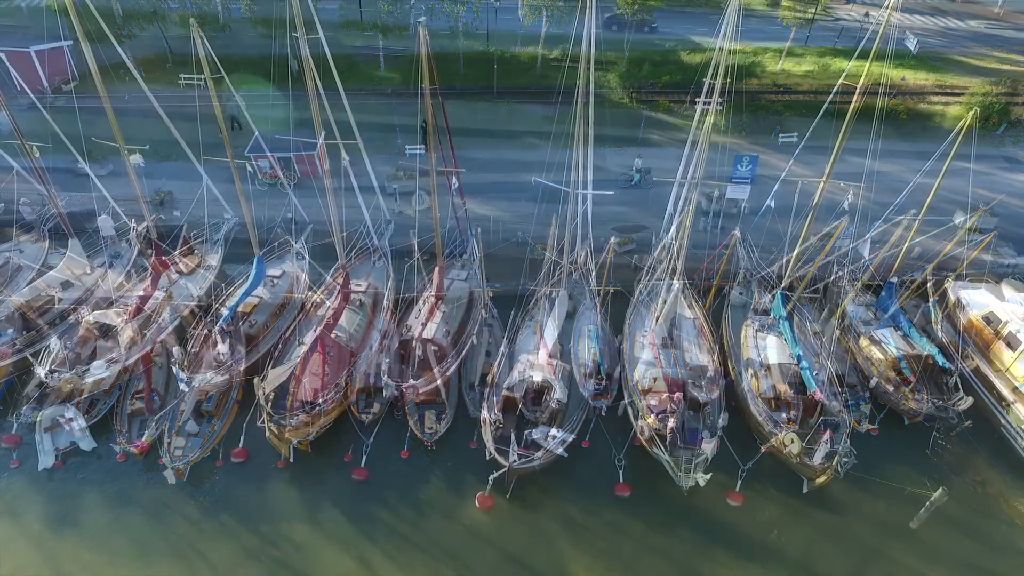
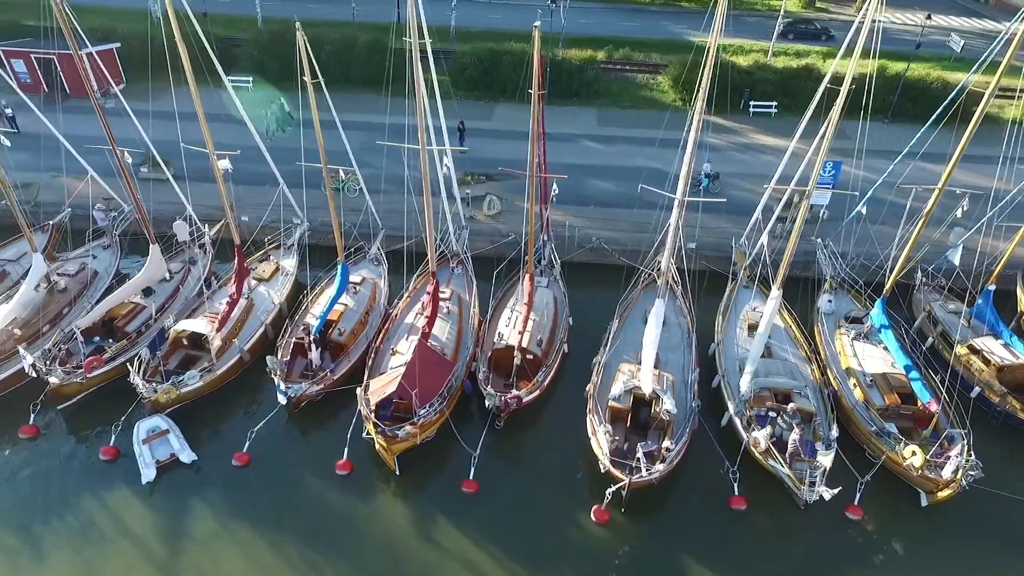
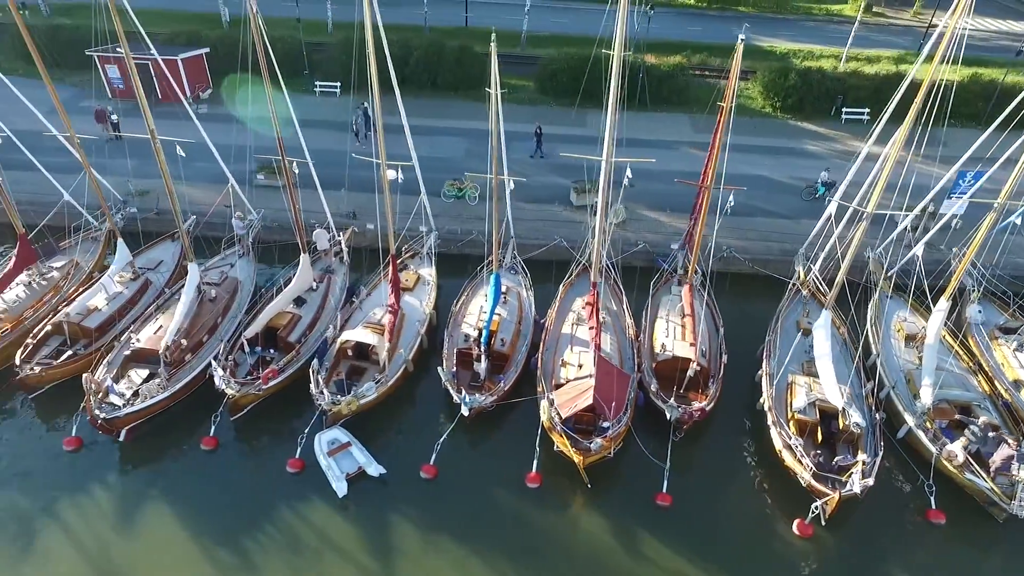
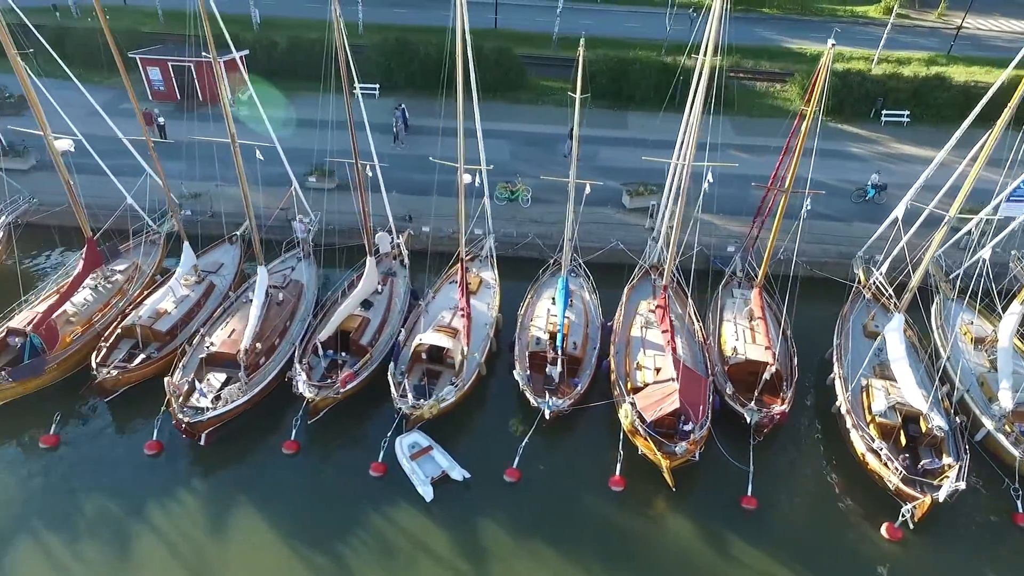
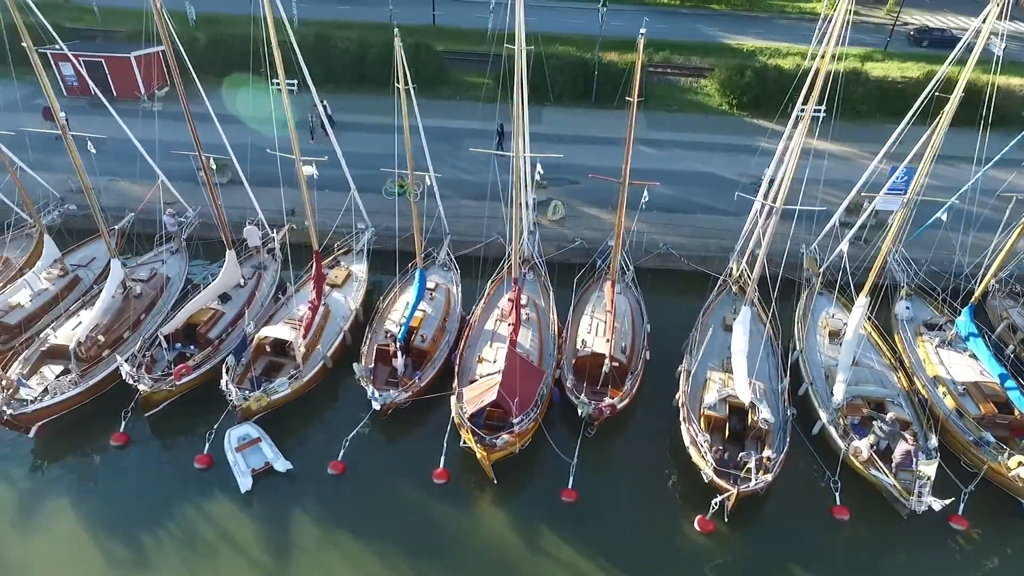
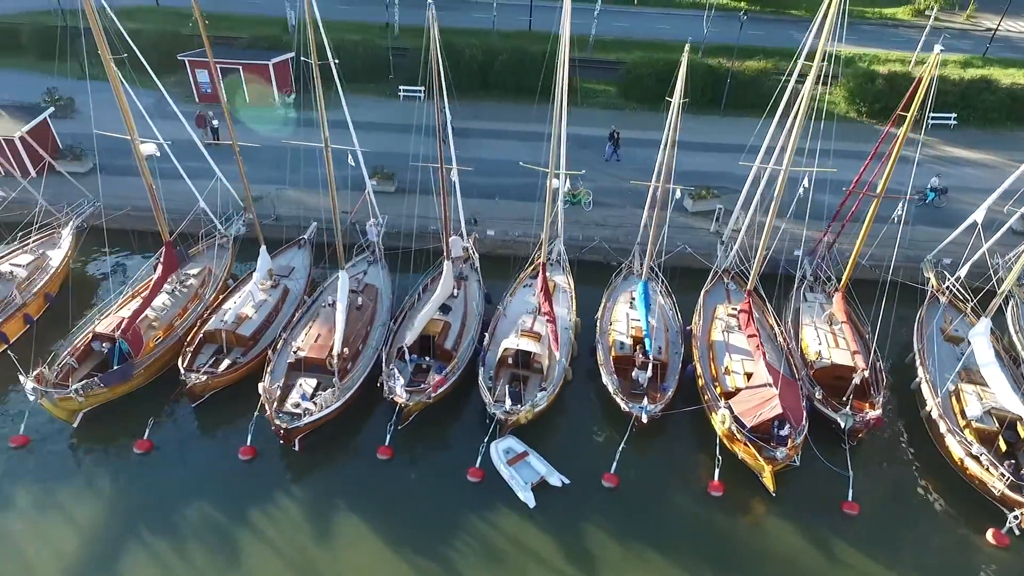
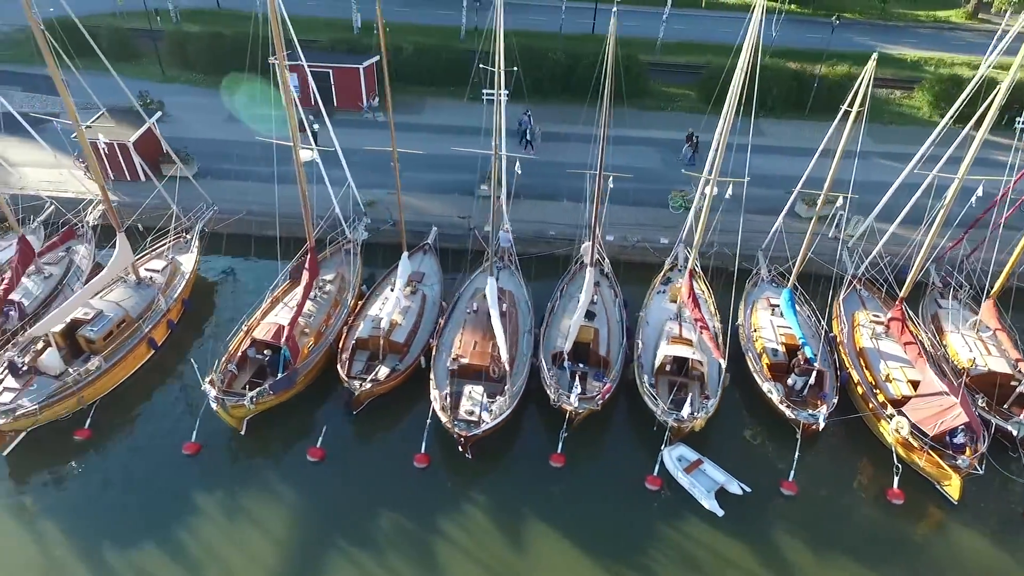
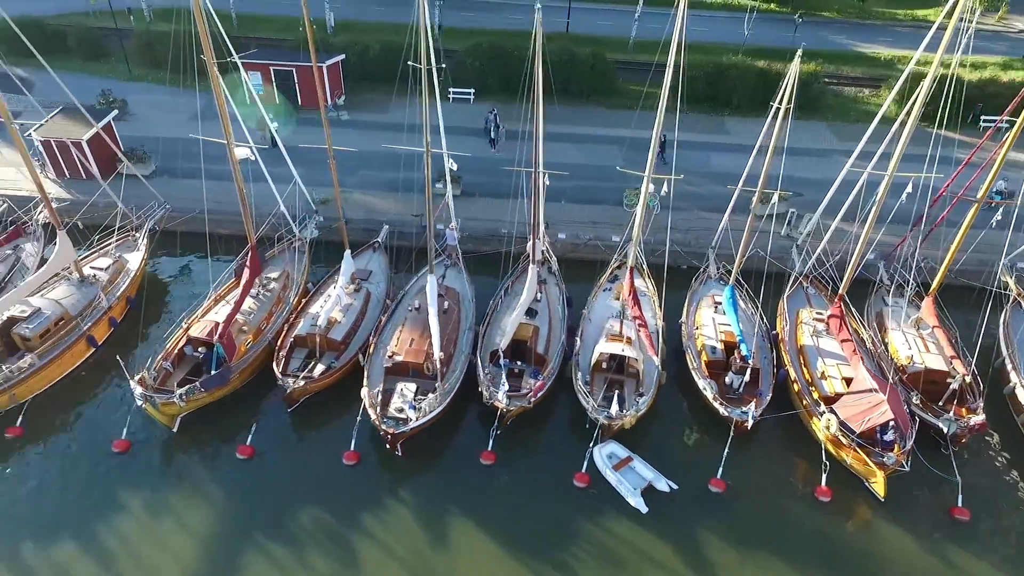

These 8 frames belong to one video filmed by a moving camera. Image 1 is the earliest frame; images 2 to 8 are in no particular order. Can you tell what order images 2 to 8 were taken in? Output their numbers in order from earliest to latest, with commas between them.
2, 5, 3, 4, 6, 8, 7
